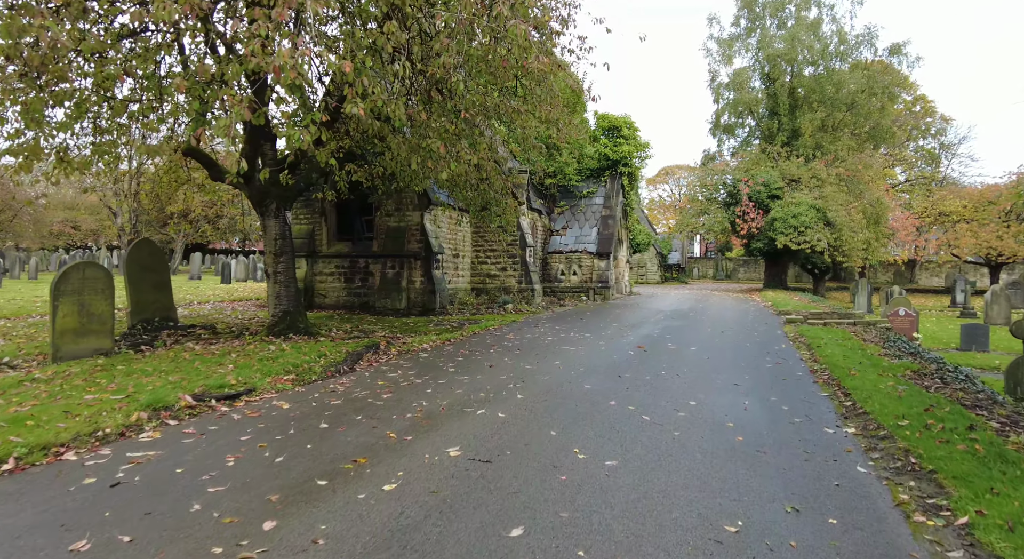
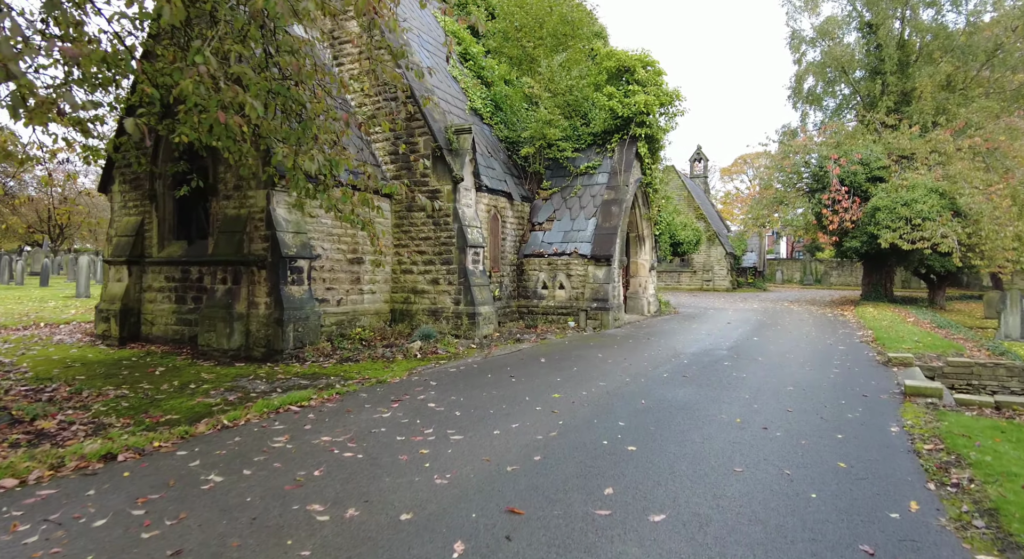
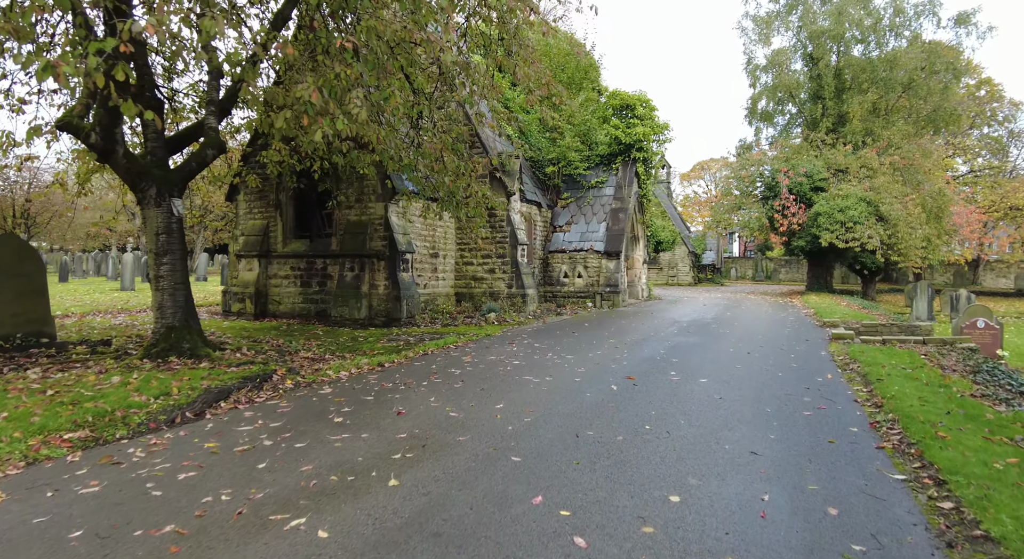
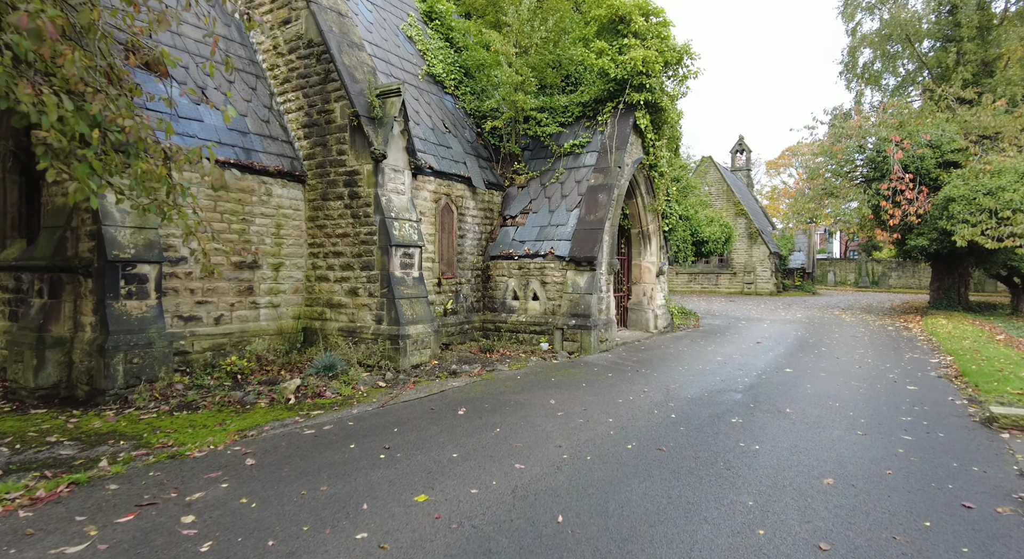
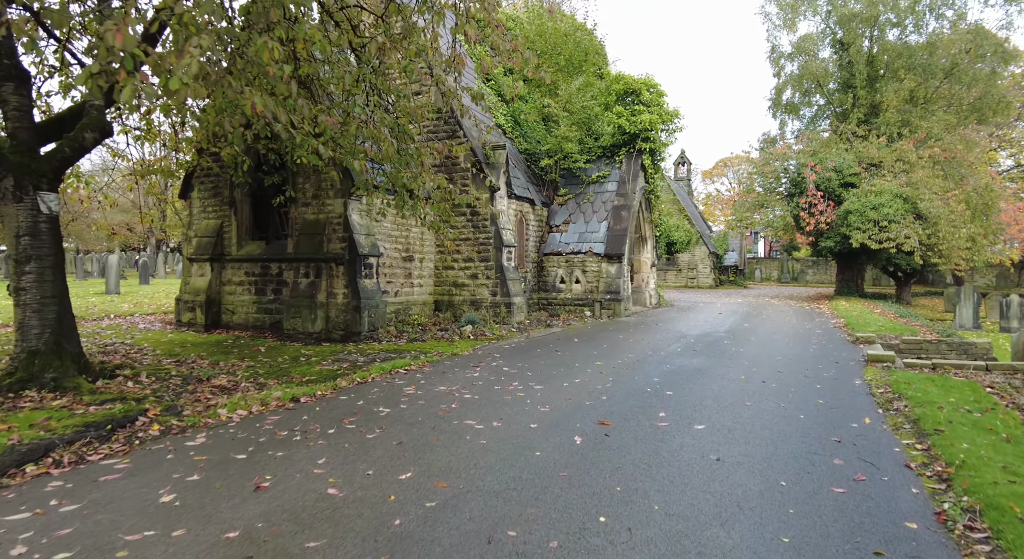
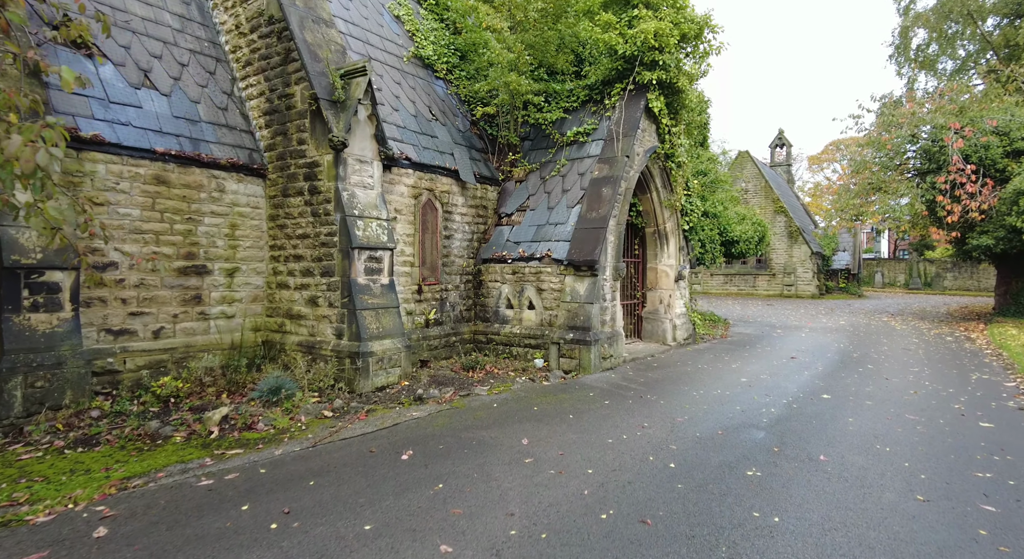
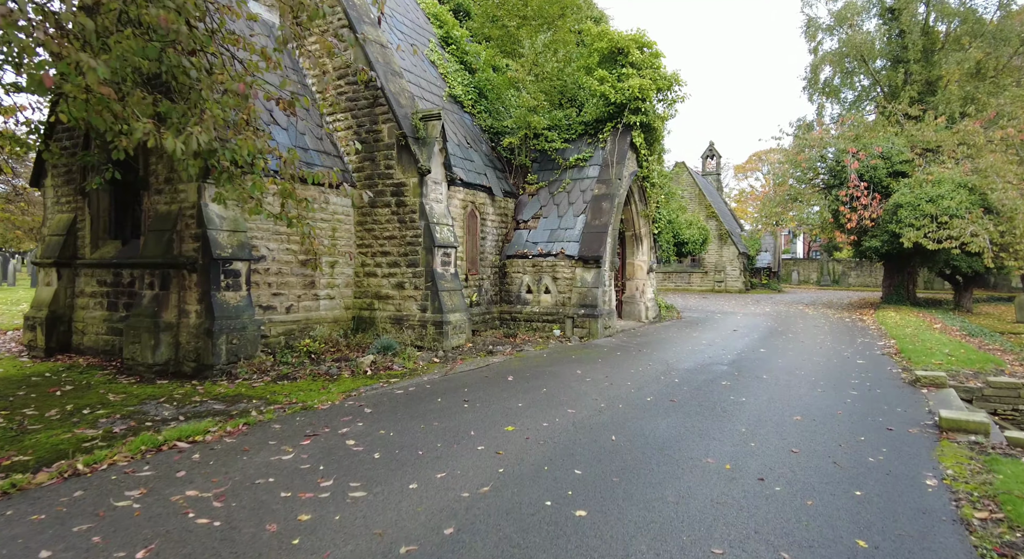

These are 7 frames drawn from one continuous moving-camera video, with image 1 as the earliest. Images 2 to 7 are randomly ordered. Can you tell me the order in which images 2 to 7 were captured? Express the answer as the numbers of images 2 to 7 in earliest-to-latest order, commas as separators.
3, 5, 2, 7, 4, 6
